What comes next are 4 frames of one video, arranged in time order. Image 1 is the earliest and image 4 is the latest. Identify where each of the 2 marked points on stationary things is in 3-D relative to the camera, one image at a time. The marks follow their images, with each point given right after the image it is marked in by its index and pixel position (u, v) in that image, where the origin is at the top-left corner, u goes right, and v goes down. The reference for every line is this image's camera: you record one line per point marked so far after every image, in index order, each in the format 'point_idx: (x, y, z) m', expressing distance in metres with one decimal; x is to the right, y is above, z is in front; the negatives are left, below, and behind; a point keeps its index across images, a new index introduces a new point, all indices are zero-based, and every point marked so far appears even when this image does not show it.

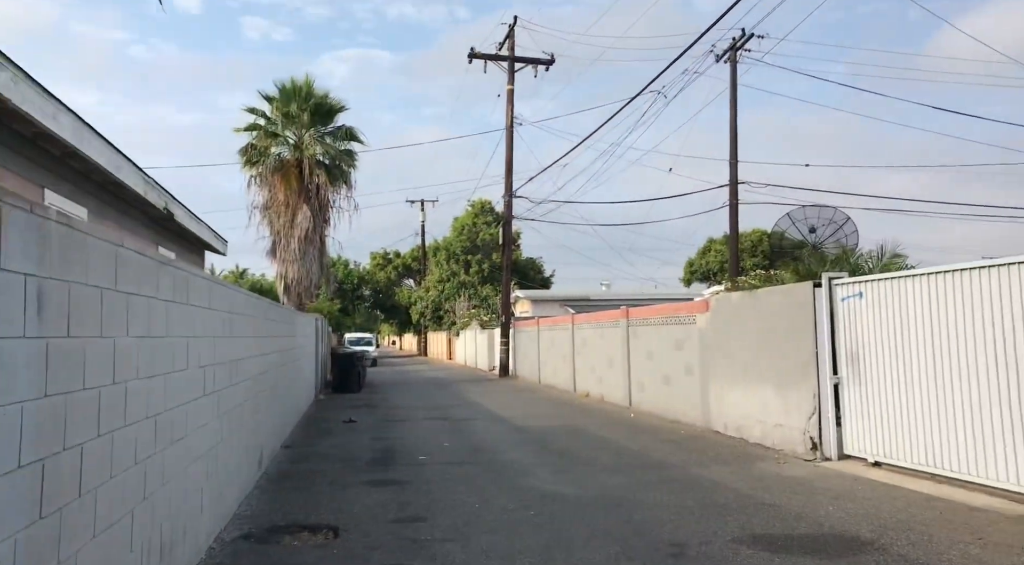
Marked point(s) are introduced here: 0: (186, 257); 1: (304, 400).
0: (-4.9, +0.4, +12.7) m
1: (-4.5, -2.6, +18.4) m
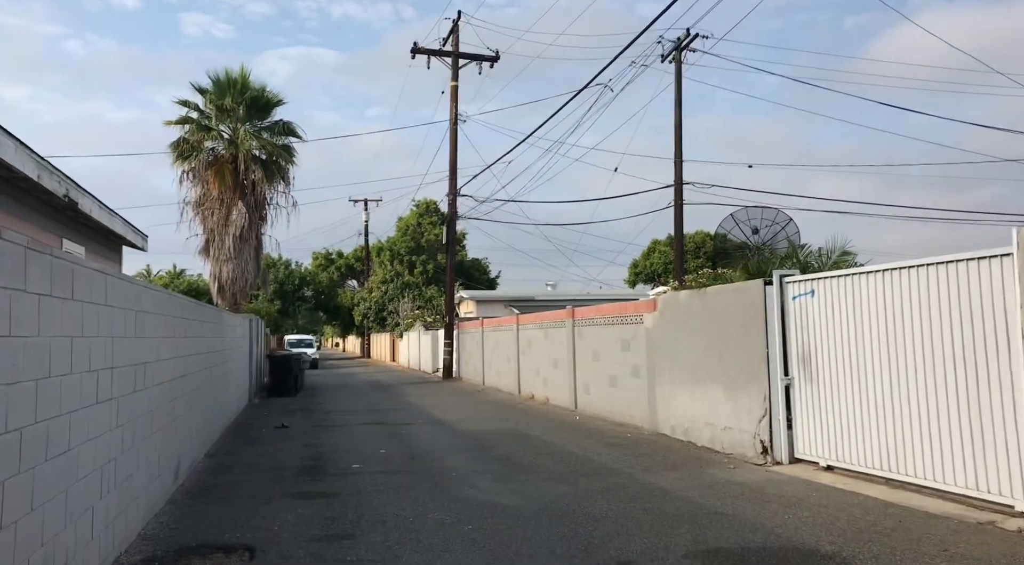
0: (-5.8, +0.4, +11.8) m
1: (-5.7, -2.5, +17.5) m
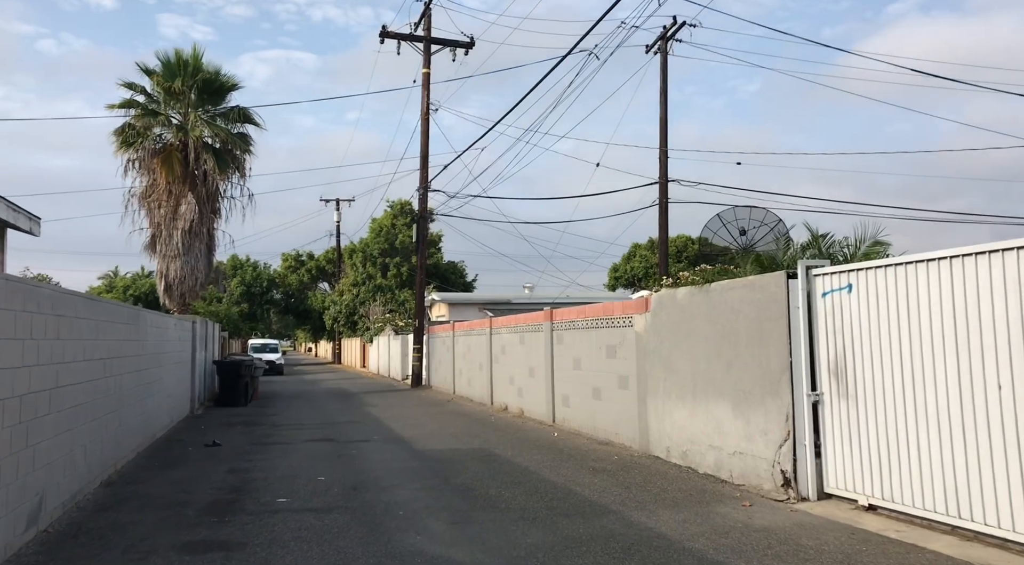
0: (-6.2, +0.6, +9.6) m
1: (-6.3, -2.5, +15.3) m
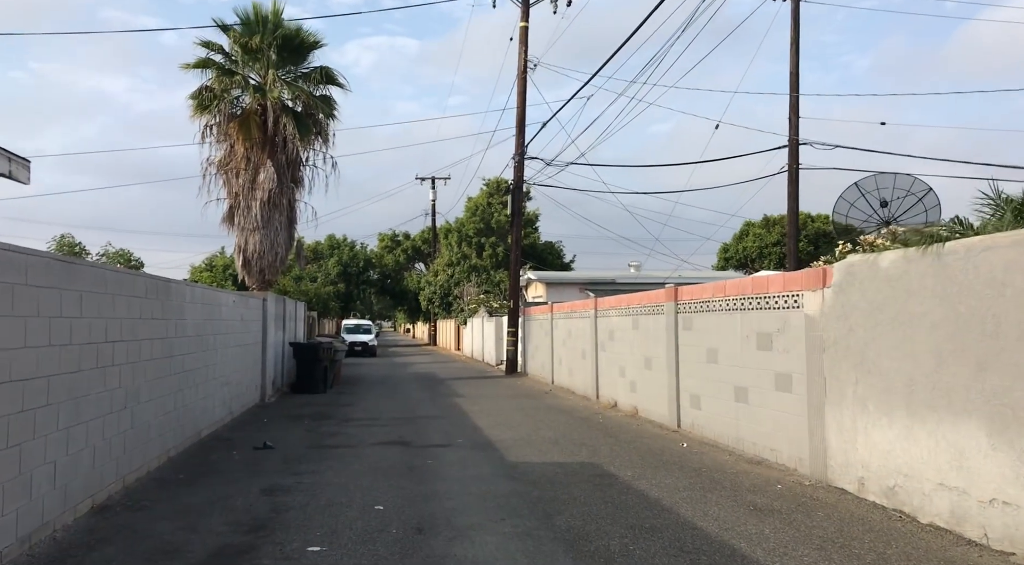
0: (-5.1, +0.9, +7.4) m
1: (-4.6, -2.0, +13.1) m
